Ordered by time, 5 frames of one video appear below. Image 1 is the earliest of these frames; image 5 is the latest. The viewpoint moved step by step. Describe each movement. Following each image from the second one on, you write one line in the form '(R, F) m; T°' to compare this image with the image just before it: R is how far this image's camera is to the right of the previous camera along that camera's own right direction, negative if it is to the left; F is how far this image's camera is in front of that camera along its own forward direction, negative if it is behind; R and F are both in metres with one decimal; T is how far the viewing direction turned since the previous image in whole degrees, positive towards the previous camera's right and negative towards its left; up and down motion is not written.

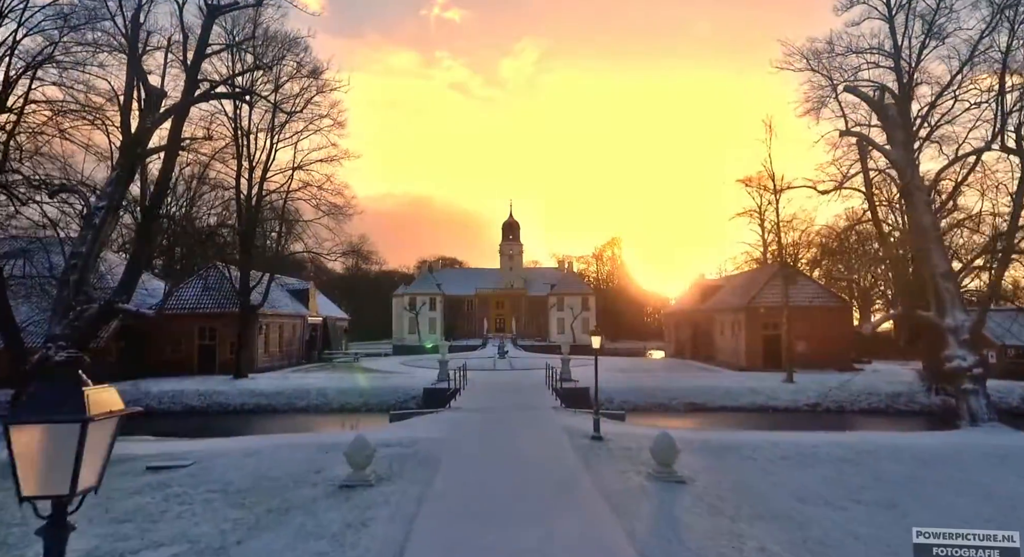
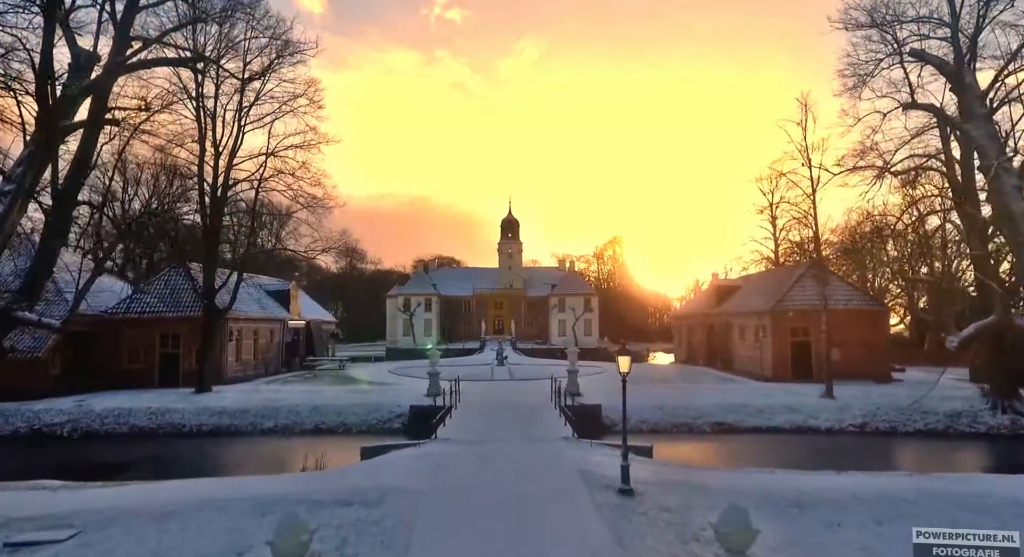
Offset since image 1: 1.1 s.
(0.0, +3.0) m; 0°
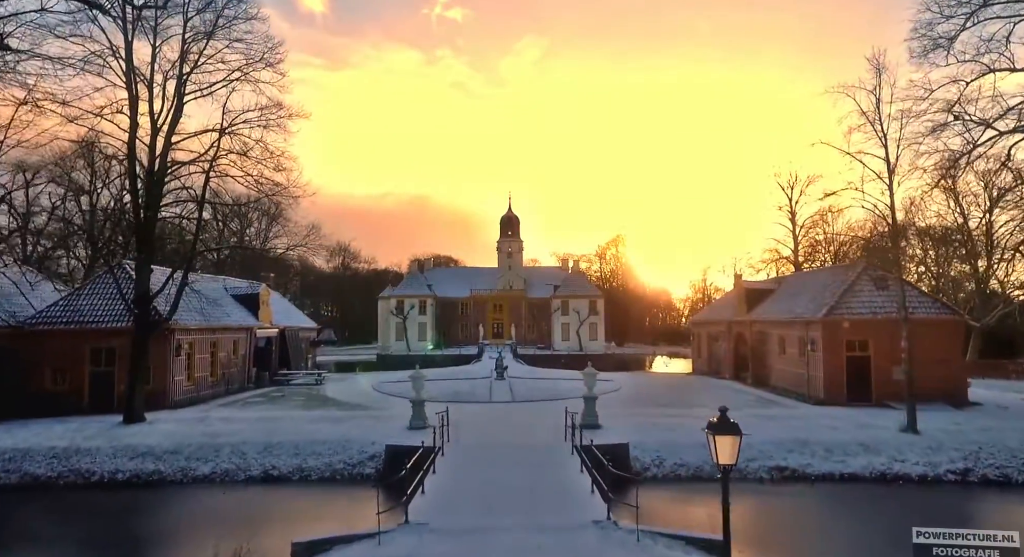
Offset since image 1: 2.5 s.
(-0.1, +4.1) m; 0°
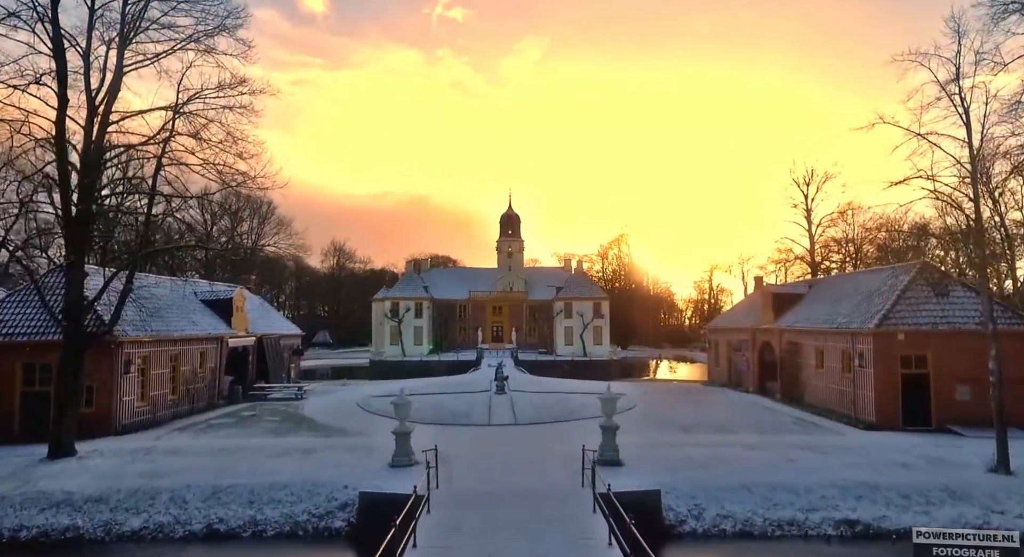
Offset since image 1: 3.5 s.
(-0.1, +2.9) m; 0°
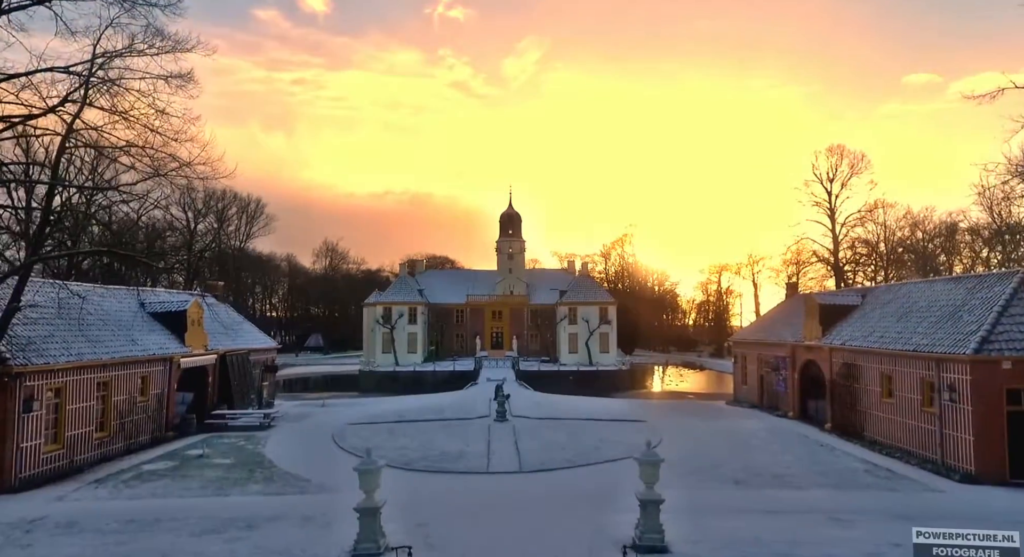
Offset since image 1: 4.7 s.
(-0.1, +3.9) m; 0°
